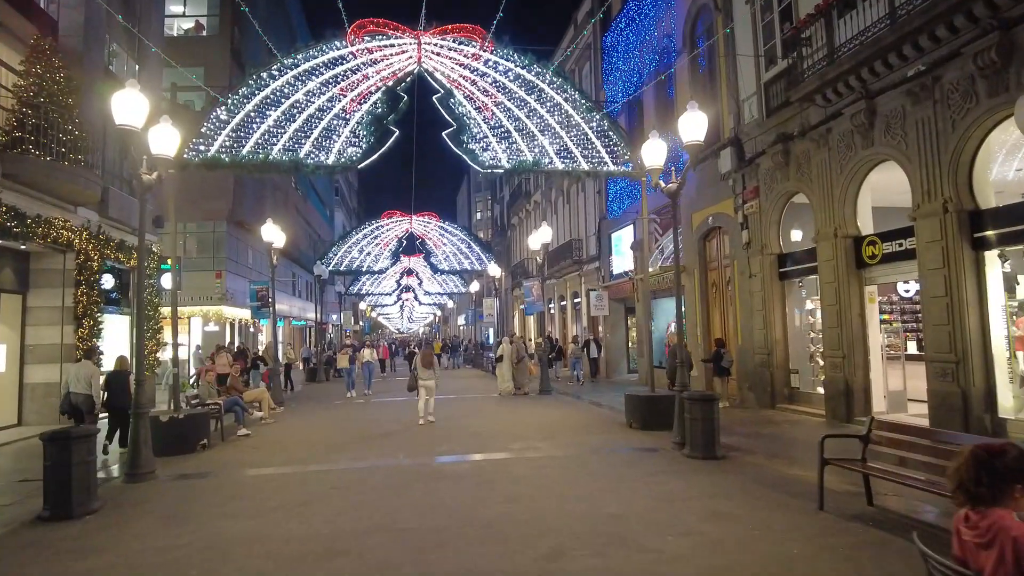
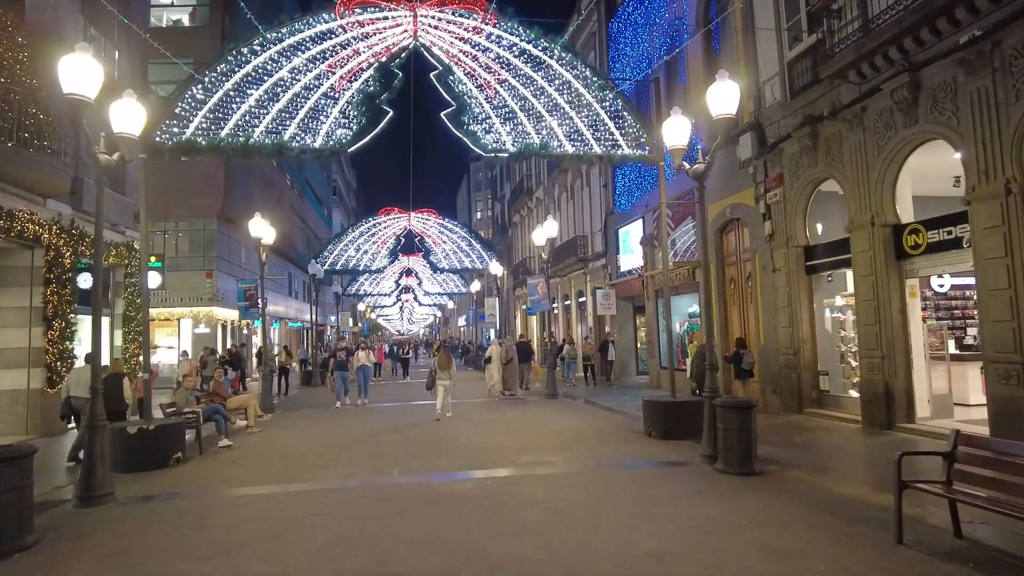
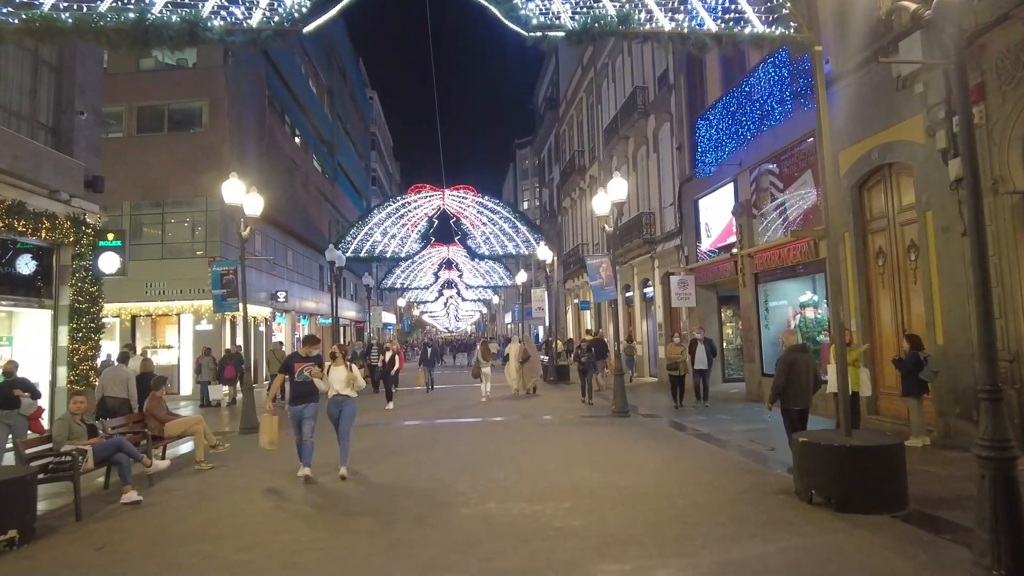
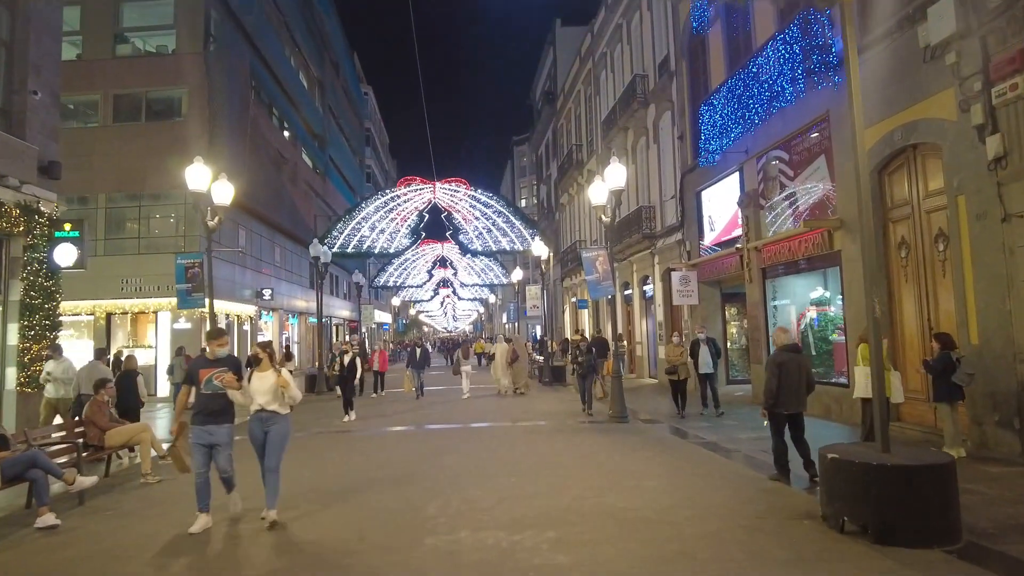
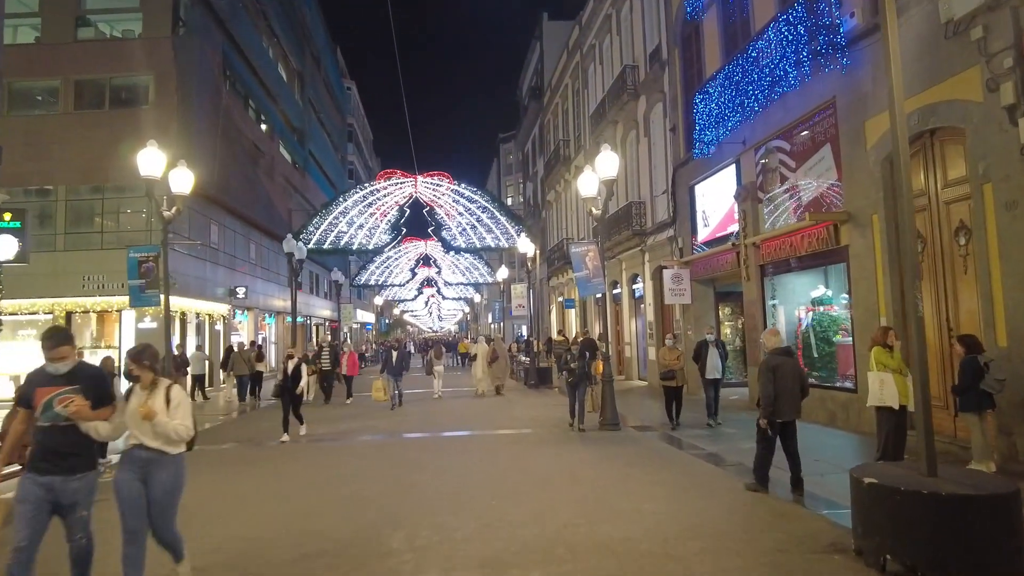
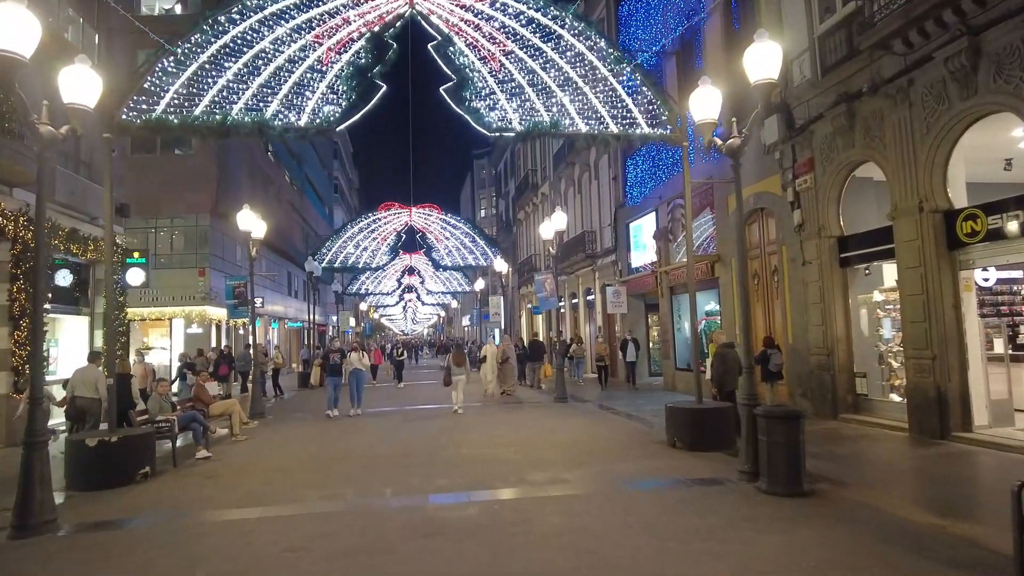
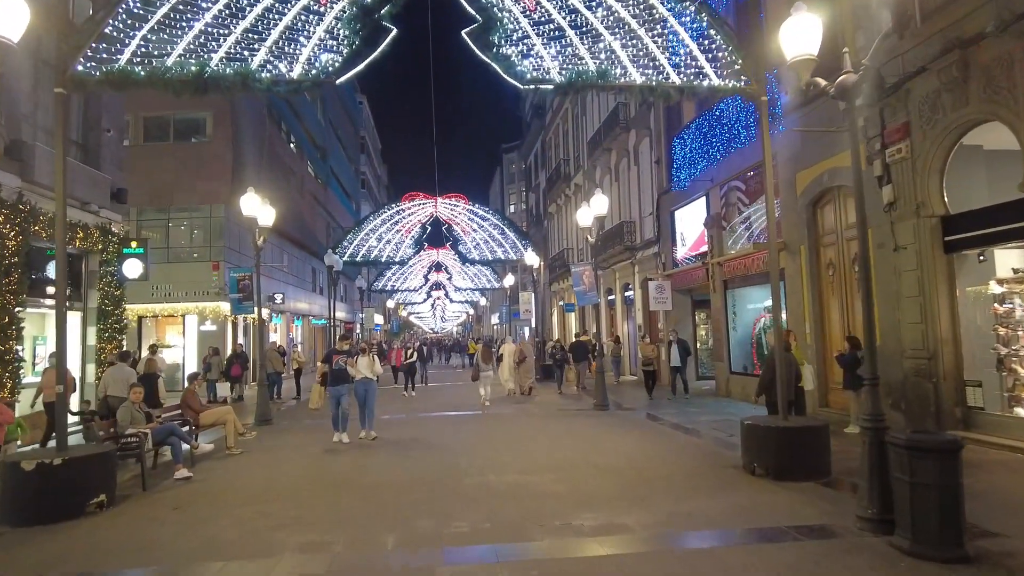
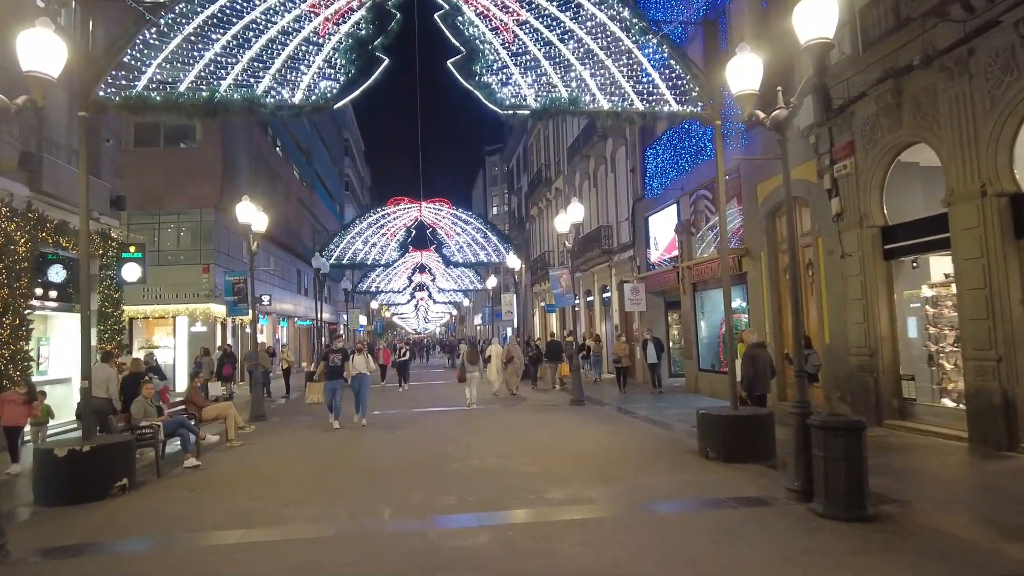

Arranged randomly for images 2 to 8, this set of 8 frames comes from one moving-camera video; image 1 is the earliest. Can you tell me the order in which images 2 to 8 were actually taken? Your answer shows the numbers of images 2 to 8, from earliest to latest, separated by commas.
2, 6, 8, 7, 3, 4, 5
